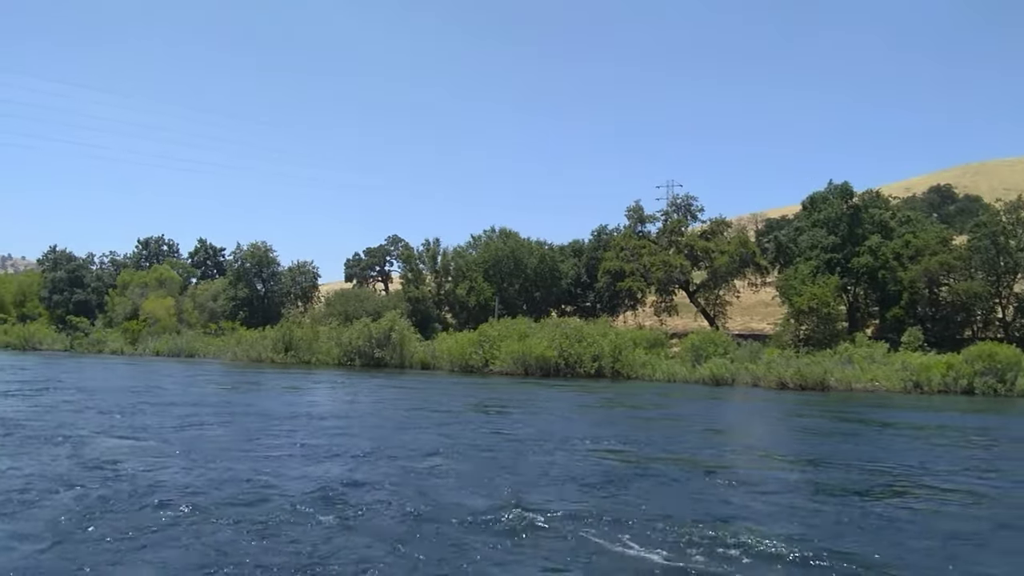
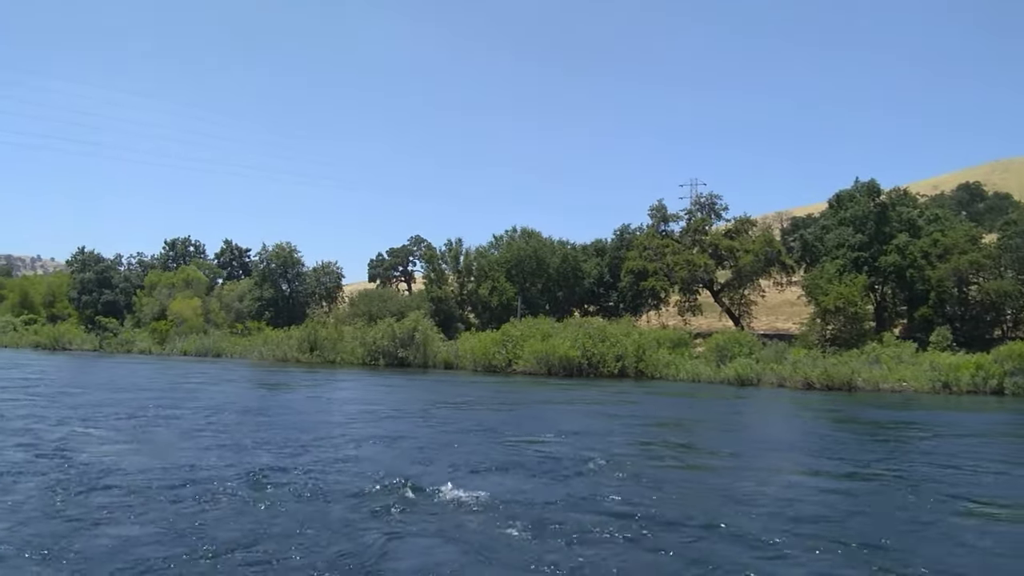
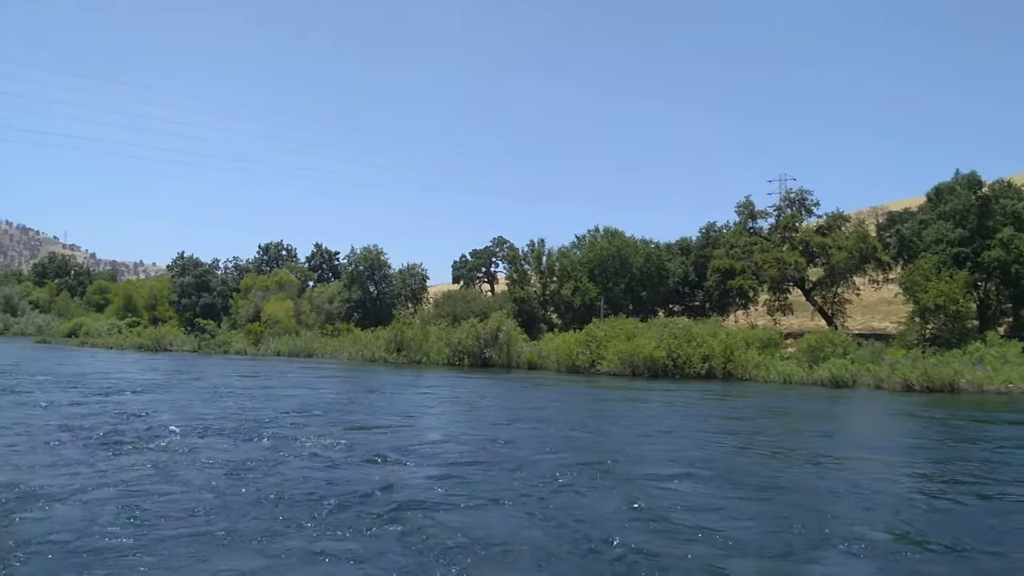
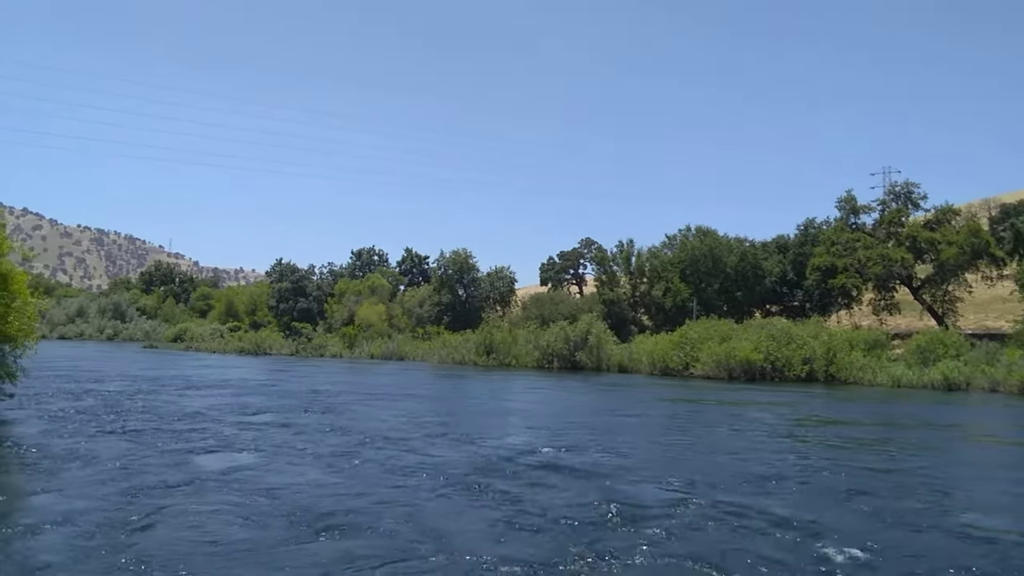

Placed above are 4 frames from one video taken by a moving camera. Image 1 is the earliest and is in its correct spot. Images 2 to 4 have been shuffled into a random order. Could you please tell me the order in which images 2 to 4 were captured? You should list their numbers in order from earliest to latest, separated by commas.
2, 3, 4
